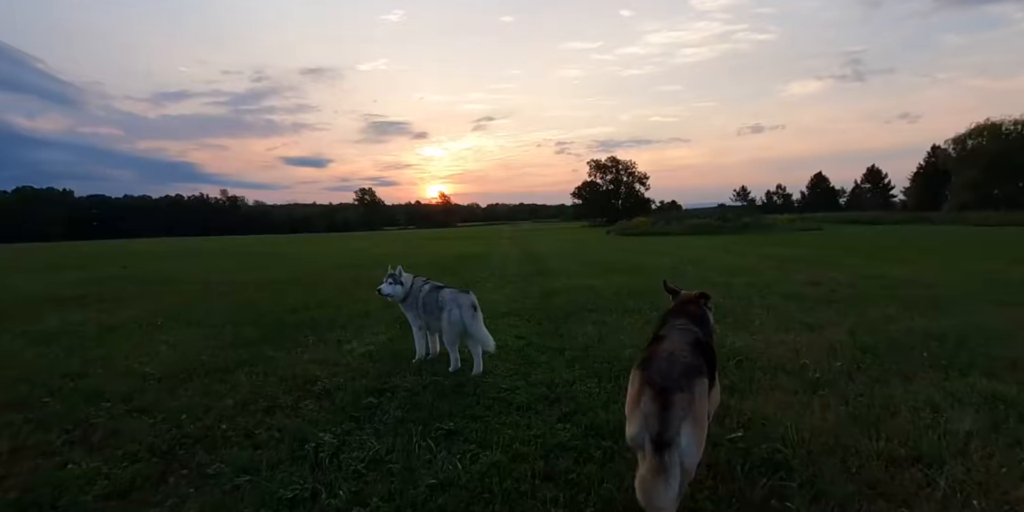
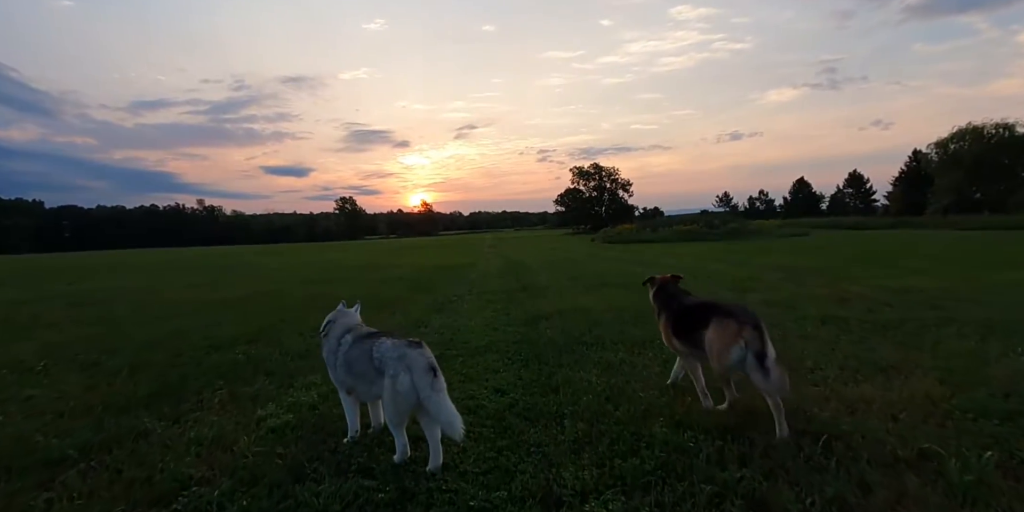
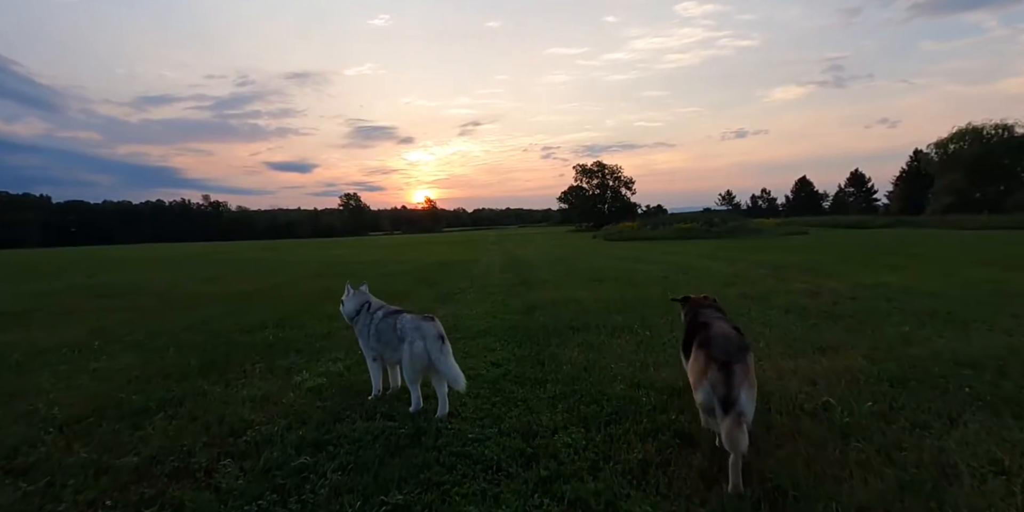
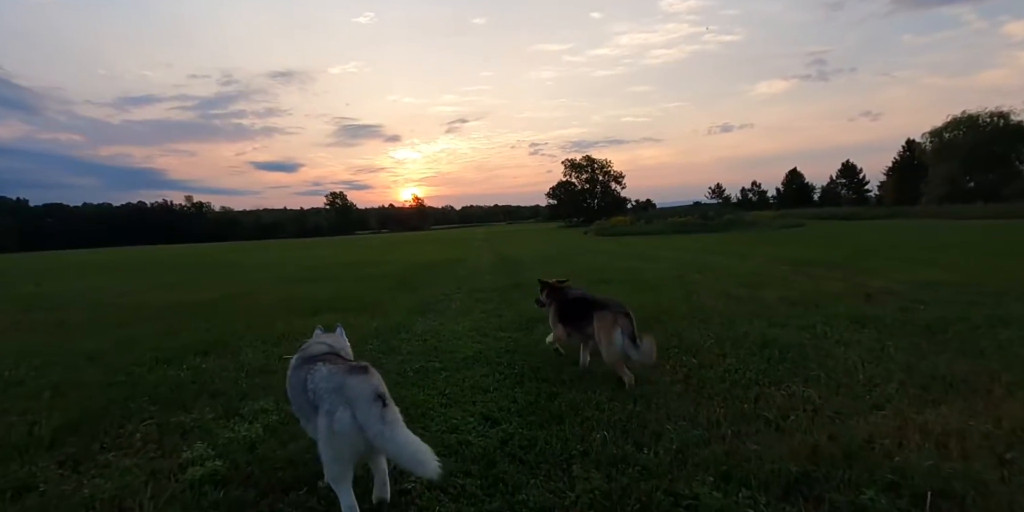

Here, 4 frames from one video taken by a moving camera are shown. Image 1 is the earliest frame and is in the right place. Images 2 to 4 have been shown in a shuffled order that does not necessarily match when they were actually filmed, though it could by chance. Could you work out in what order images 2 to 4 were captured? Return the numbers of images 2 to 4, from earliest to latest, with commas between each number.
3, 2, 4
